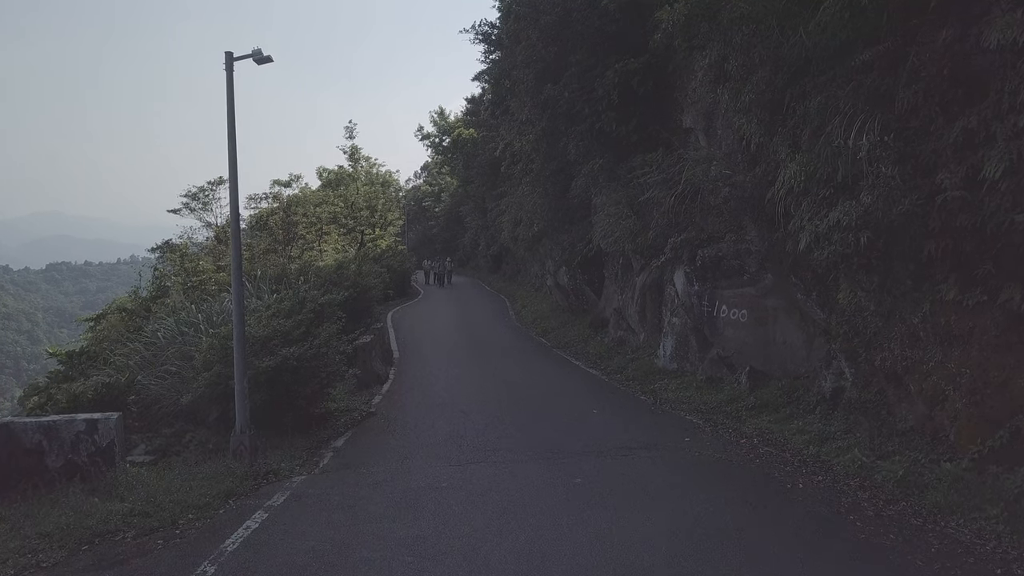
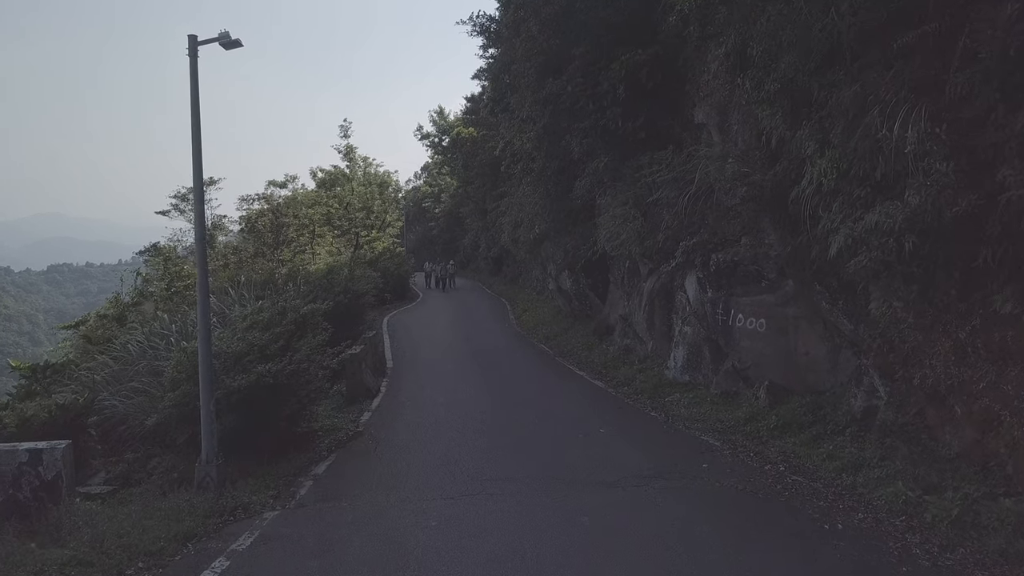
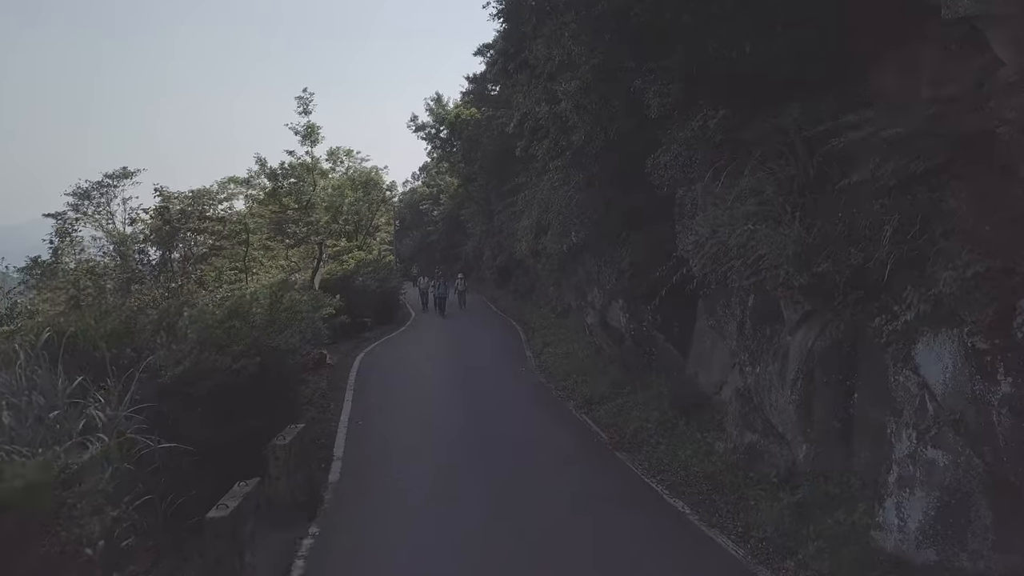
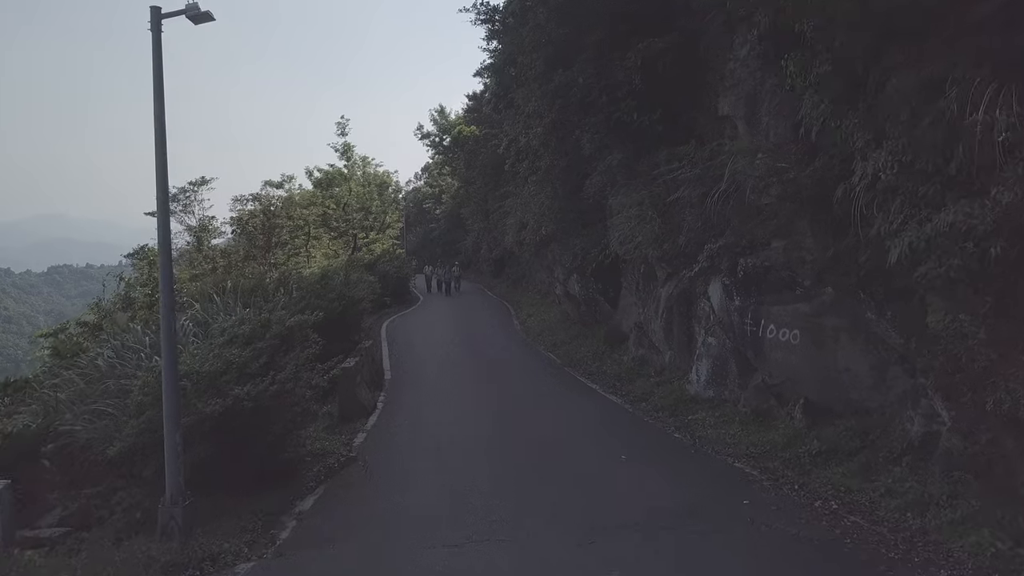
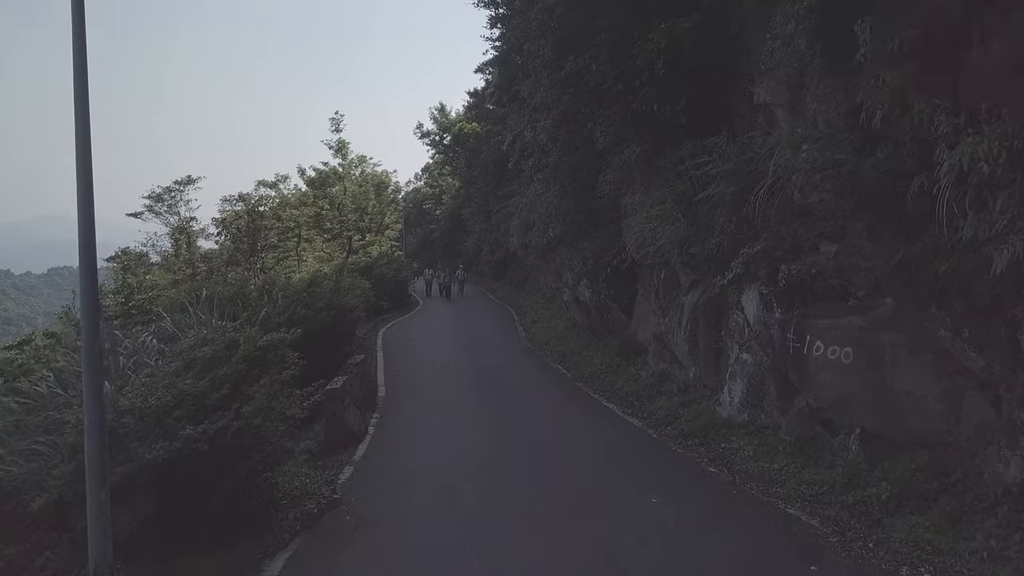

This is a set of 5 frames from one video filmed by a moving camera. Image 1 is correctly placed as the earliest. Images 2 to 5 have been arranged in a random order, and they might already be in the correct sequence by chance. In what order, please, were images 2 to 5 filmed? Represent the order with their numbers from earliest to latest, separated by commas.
2, 4, 5, 3
